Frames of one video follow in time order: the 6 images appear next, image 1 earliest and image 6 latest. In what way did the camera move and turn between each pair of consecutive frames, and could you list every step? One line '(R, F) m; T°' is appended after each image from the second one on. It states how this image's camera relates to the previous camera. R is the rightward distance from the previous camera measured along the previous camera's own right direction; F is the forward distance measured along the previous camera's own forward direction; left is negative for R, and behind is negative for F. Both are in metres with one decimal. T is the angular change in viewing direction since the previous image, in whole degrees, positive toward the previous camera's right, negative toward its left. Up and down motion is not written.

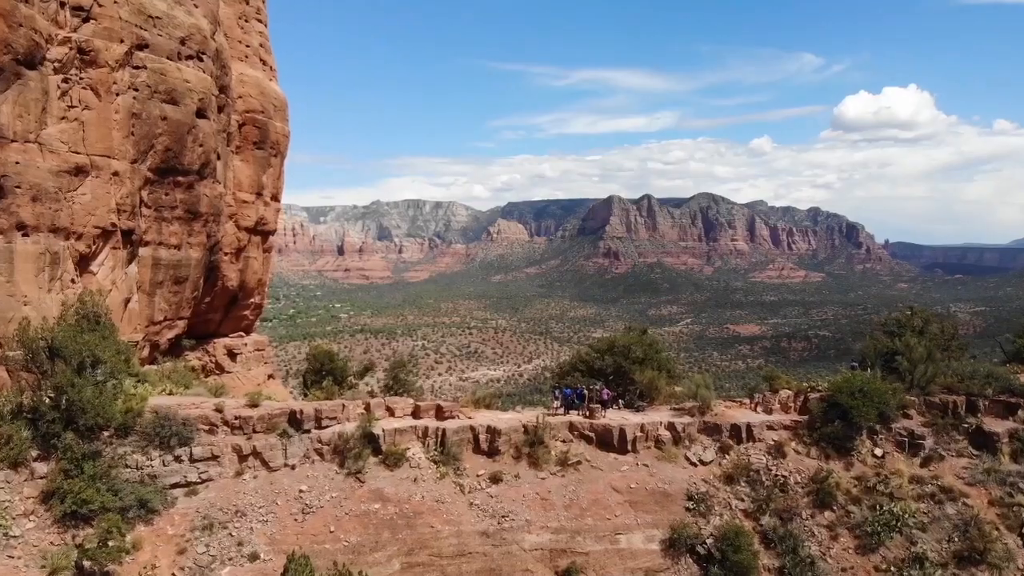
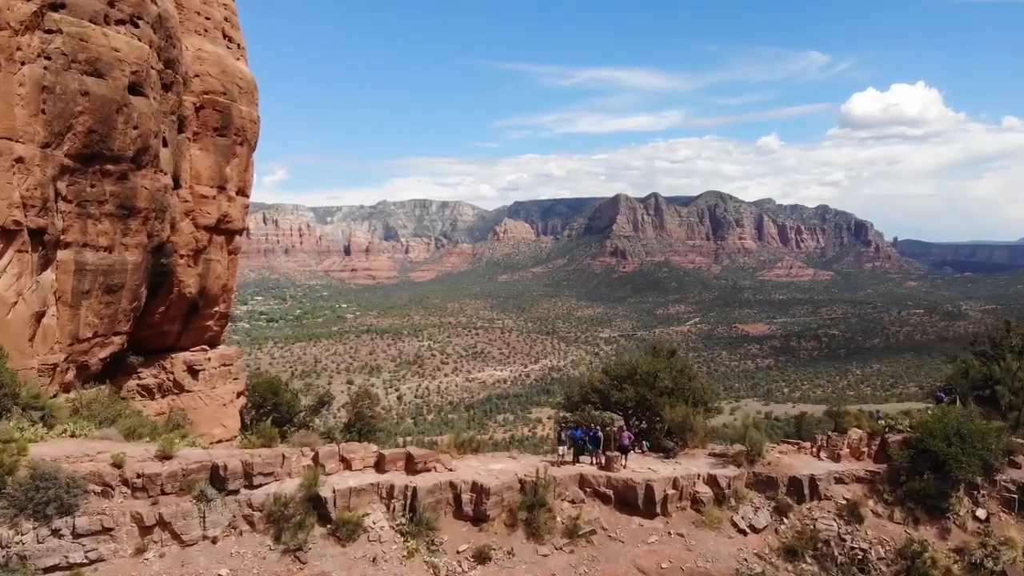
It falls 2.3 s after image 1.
(+0.1, +1.8) m; -1°
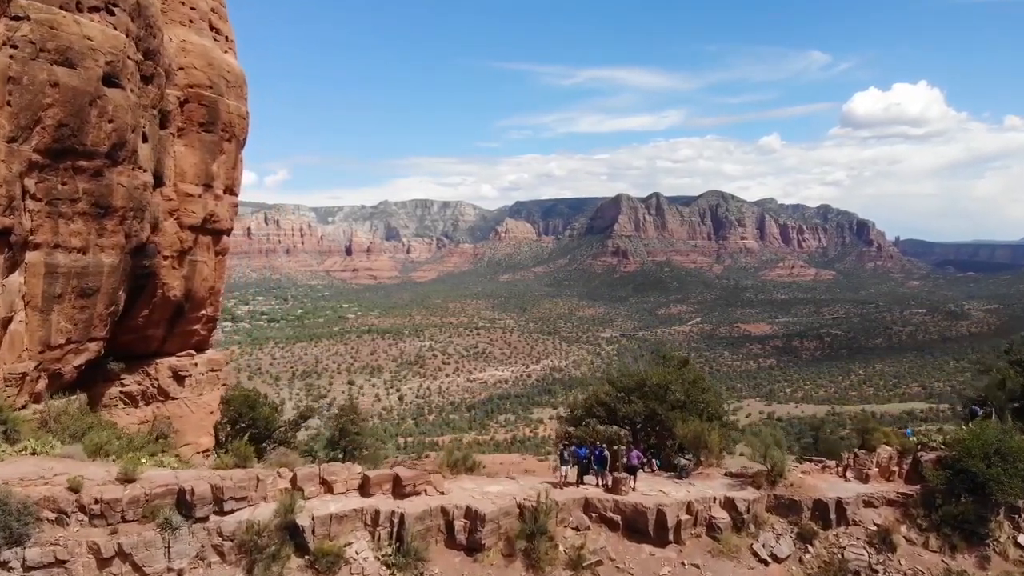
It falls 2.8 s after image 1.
(0.0, +0.5) m; 0°
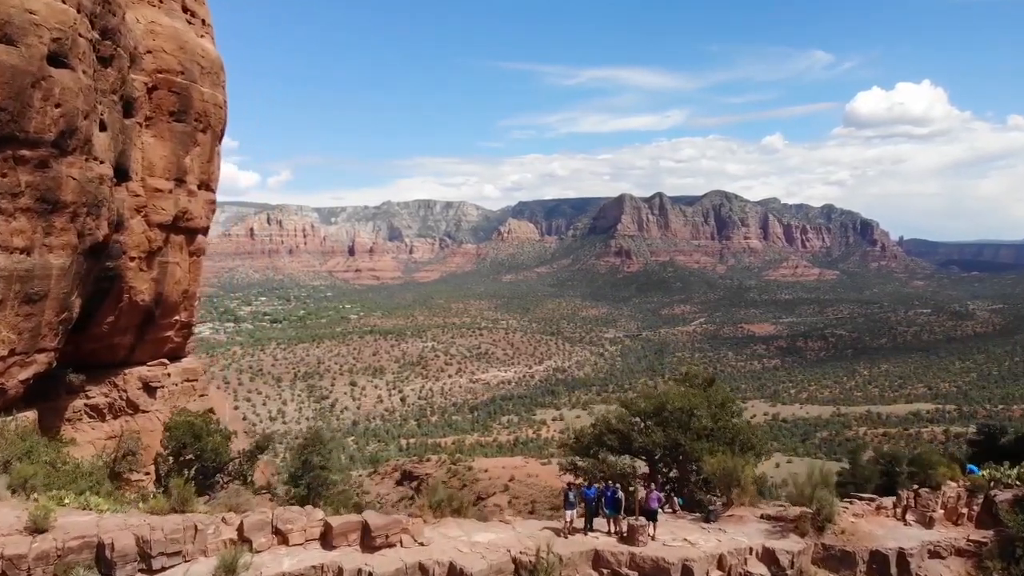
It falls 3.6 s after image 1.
(+0.1, +0.9) m; 0°
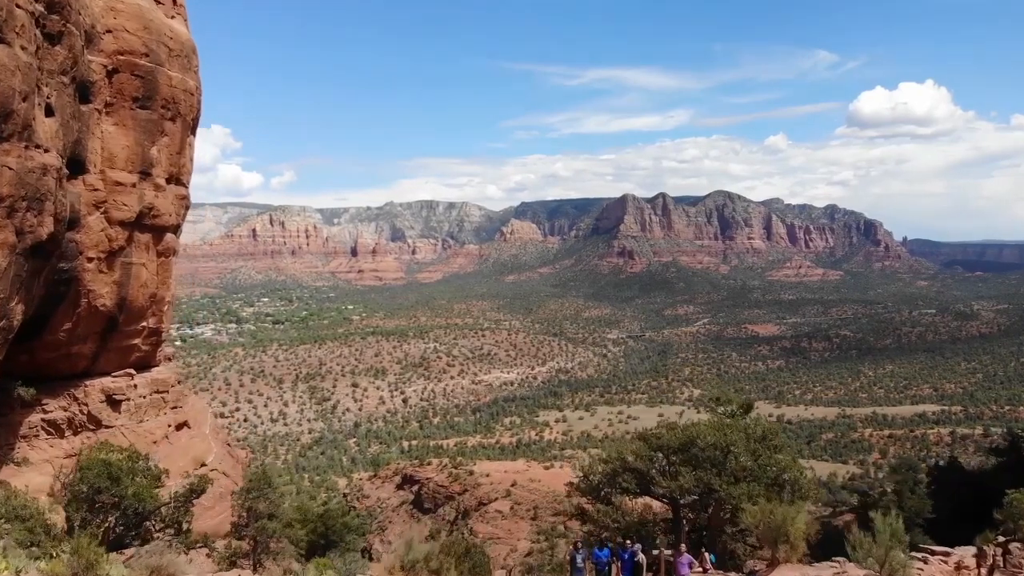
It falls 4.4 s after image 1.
(+0.1, +1.0) m; 0°
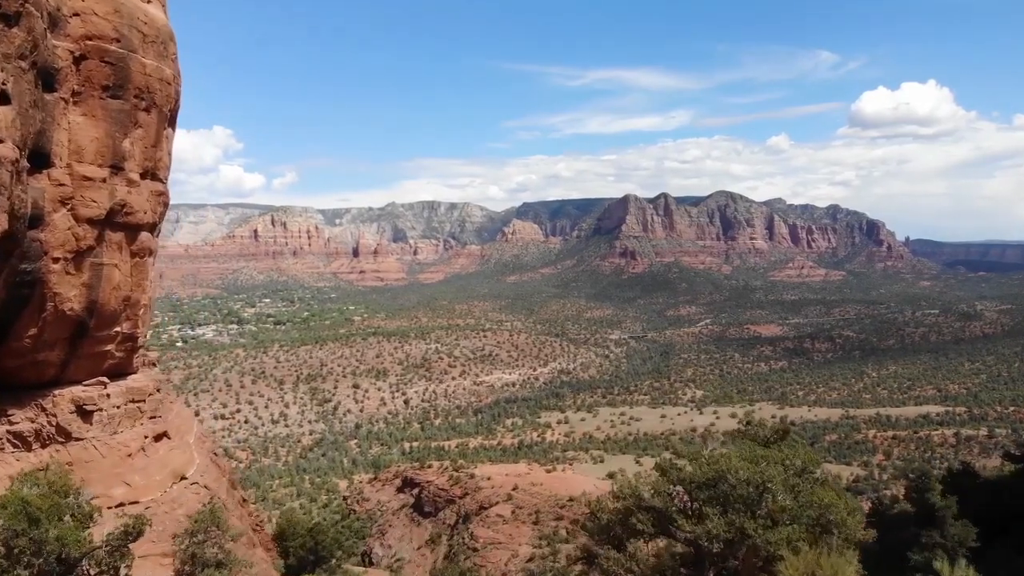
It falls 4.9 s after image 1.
(0.0, +0.7) m; 0°
